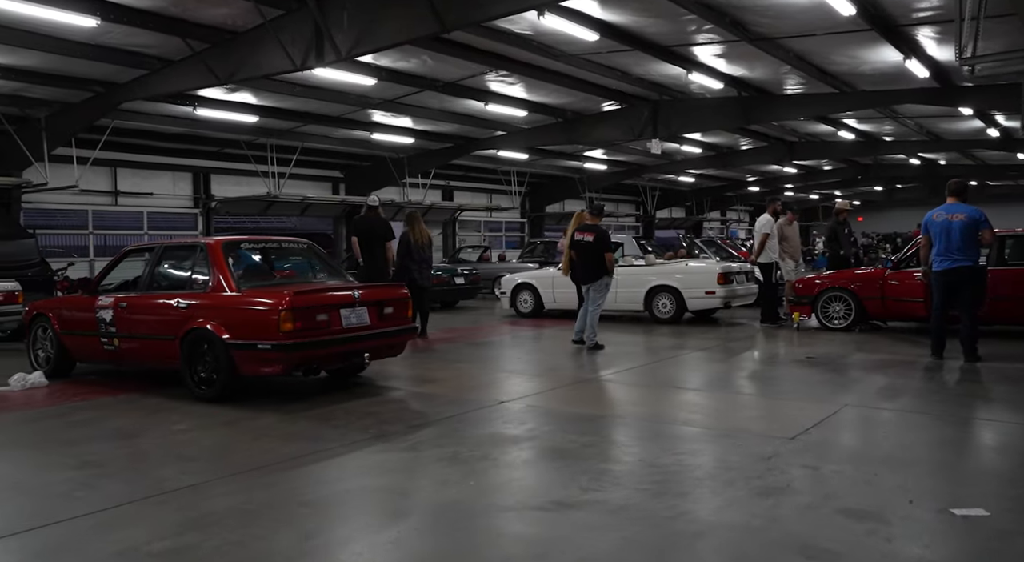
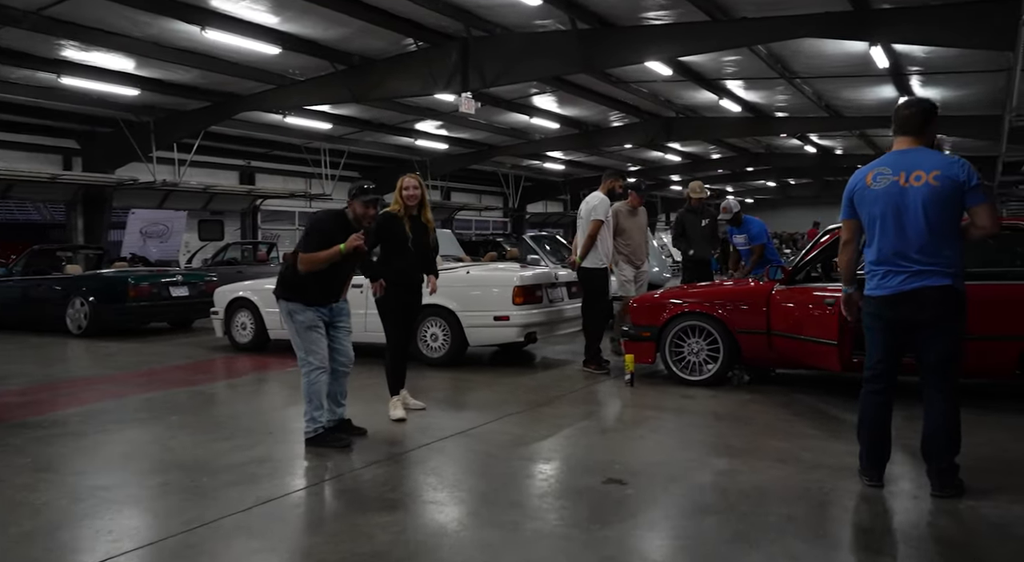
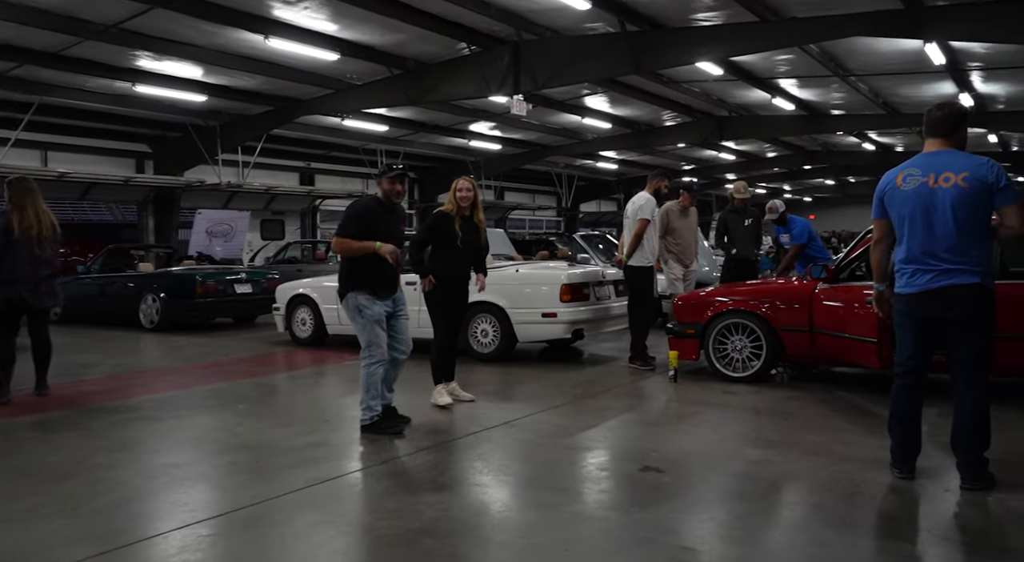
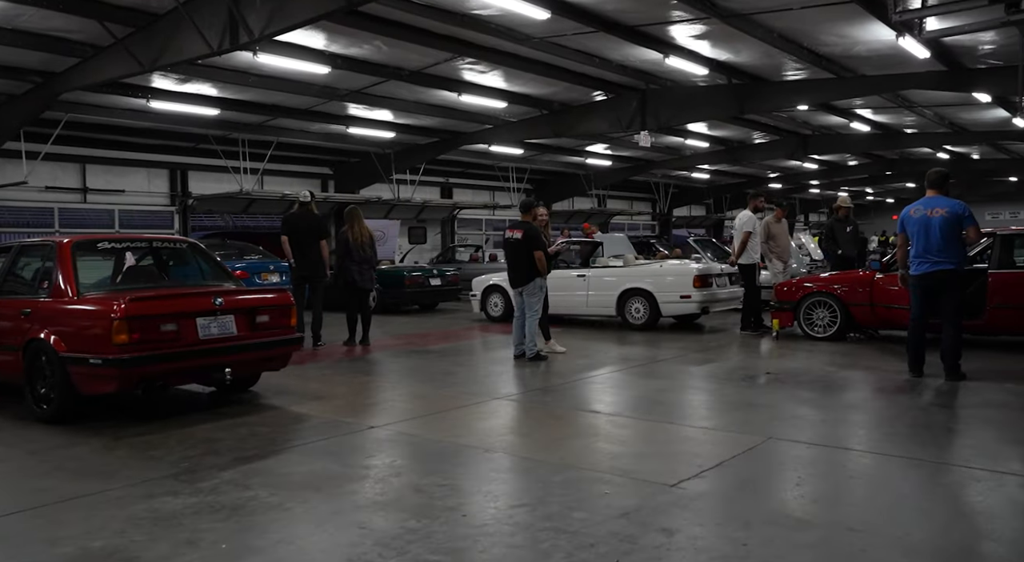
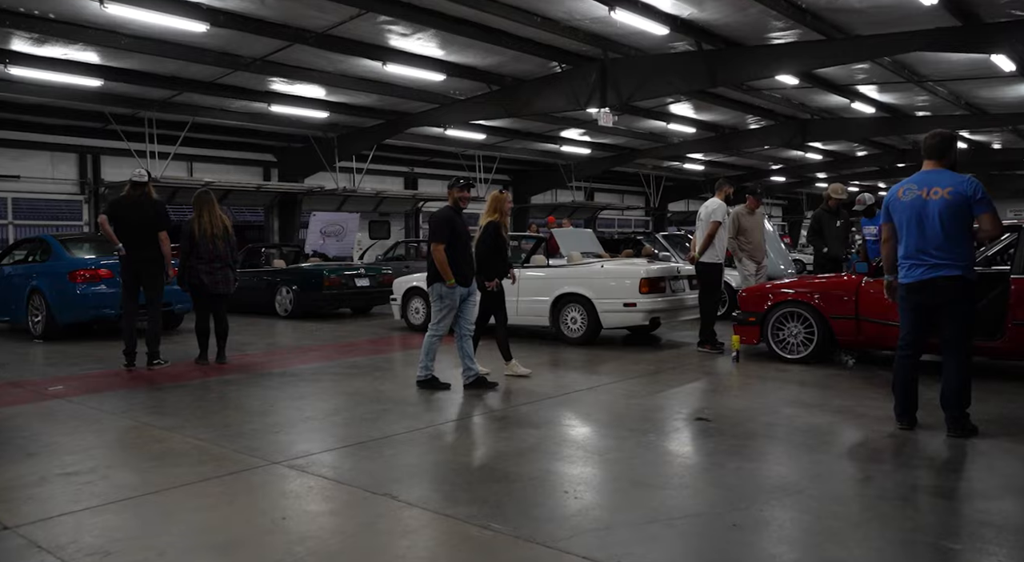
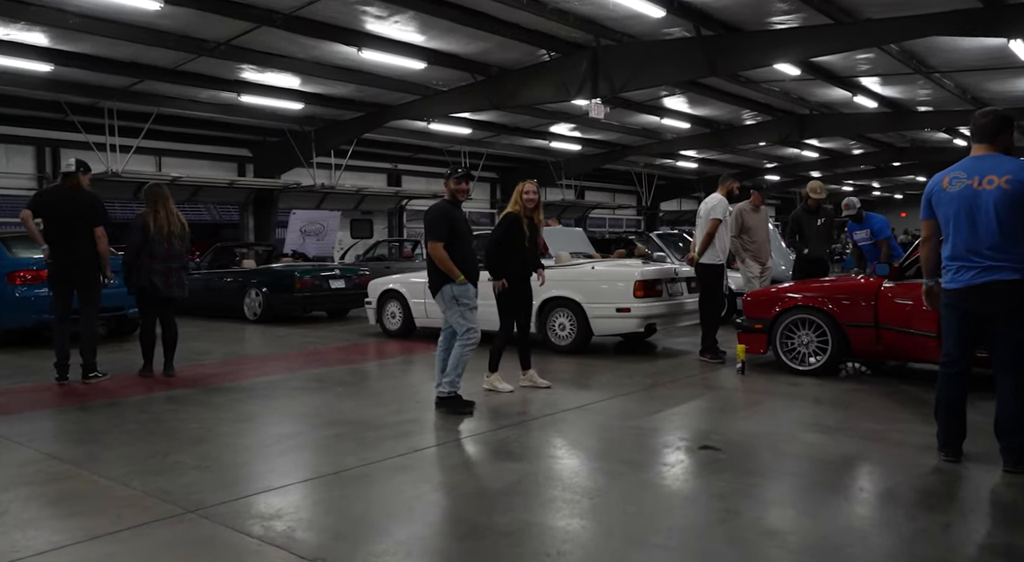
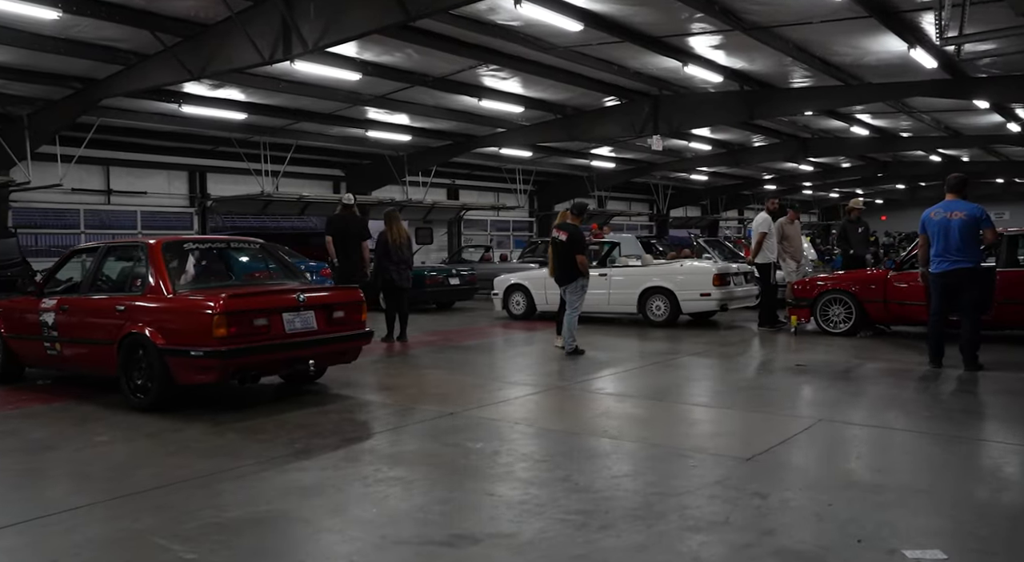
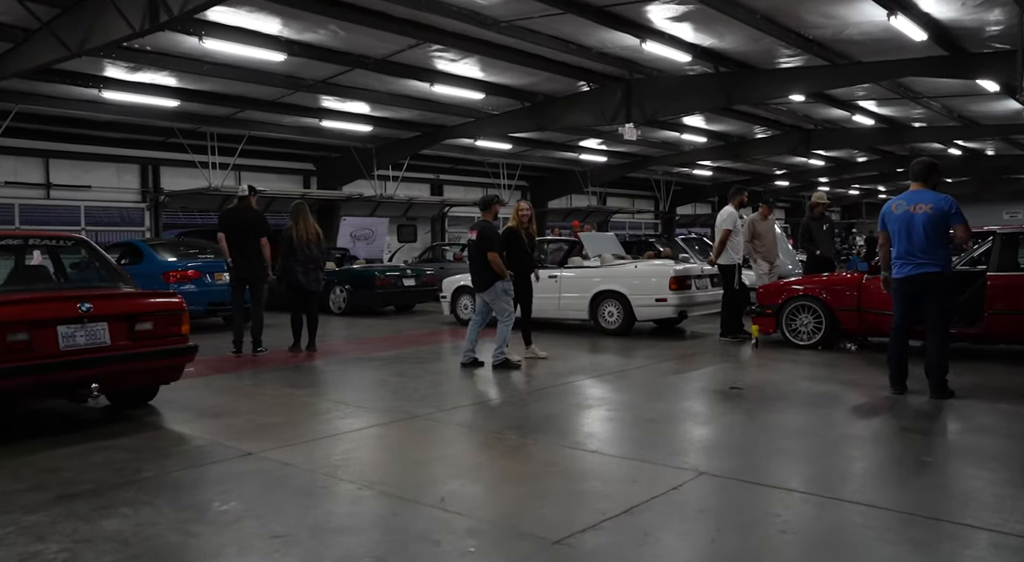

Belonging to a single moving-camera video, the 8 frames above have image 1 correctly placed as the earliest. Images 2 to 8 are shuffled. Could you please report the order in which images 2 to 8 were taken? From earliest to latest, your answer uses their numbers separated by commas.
7, 4, 8, 5, 6, 3, 2
